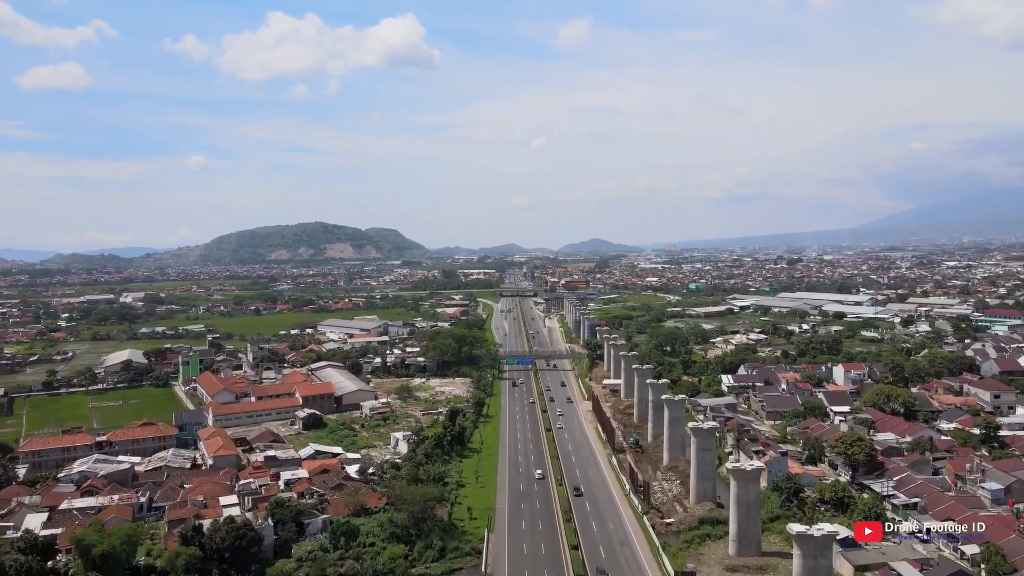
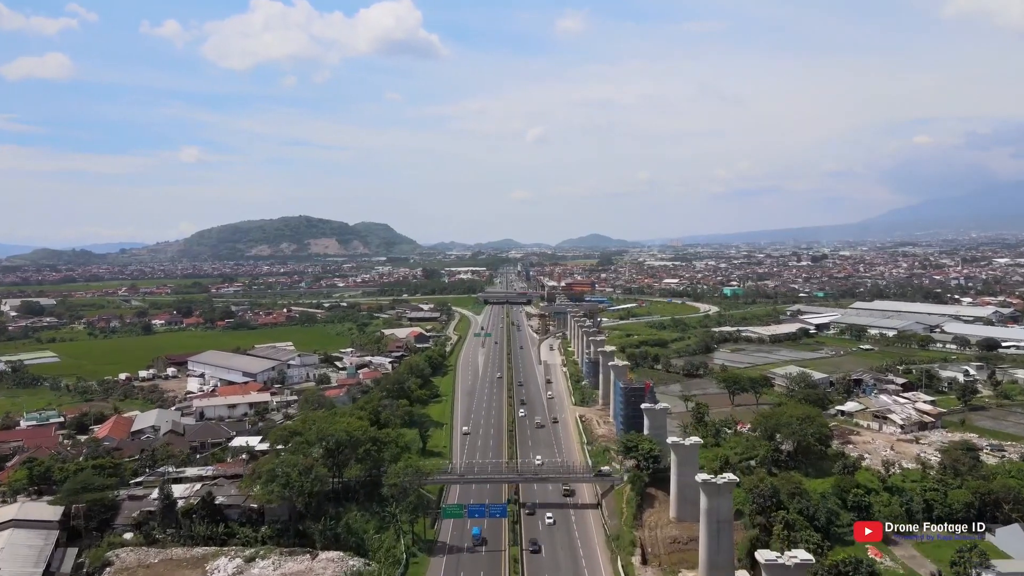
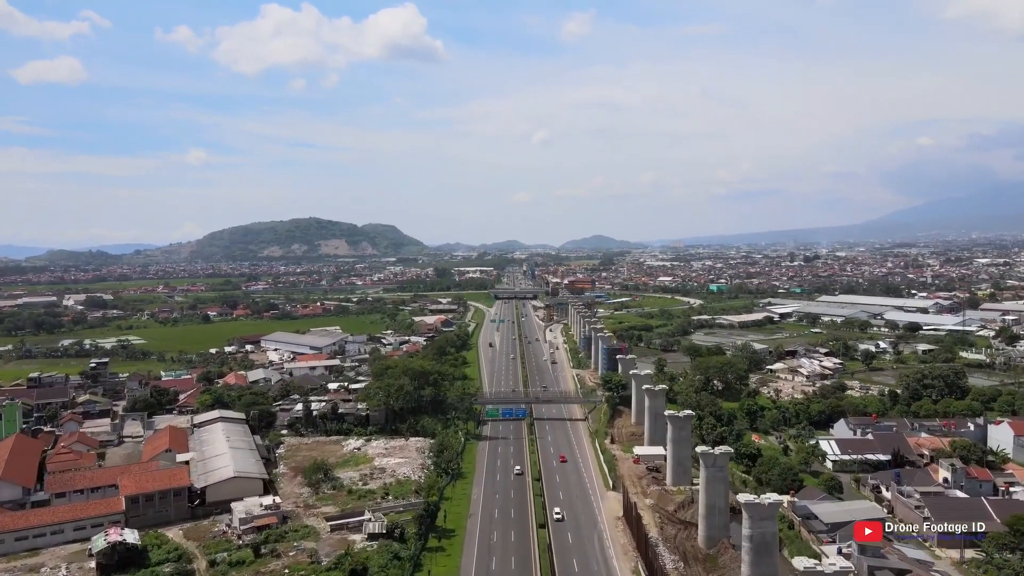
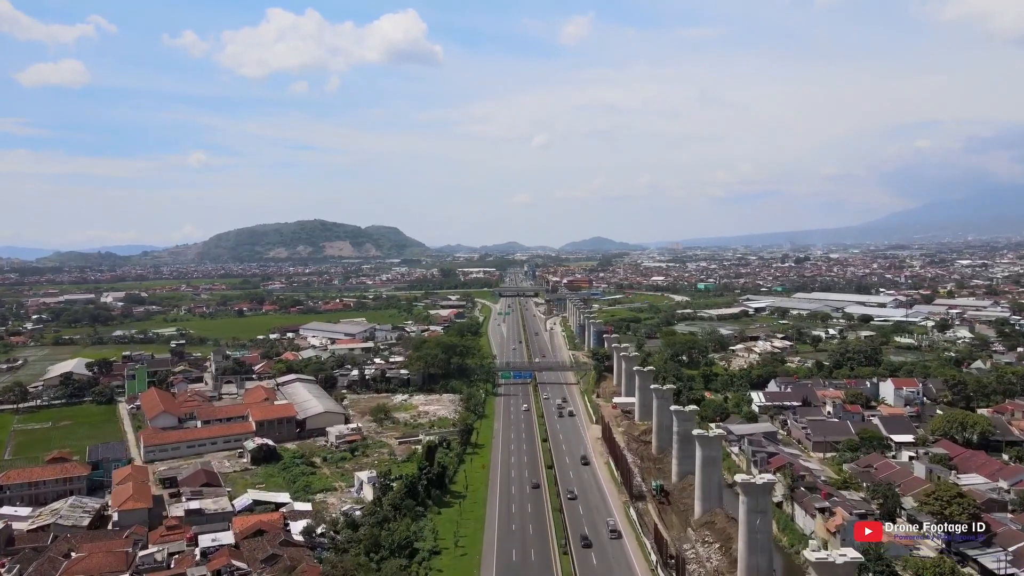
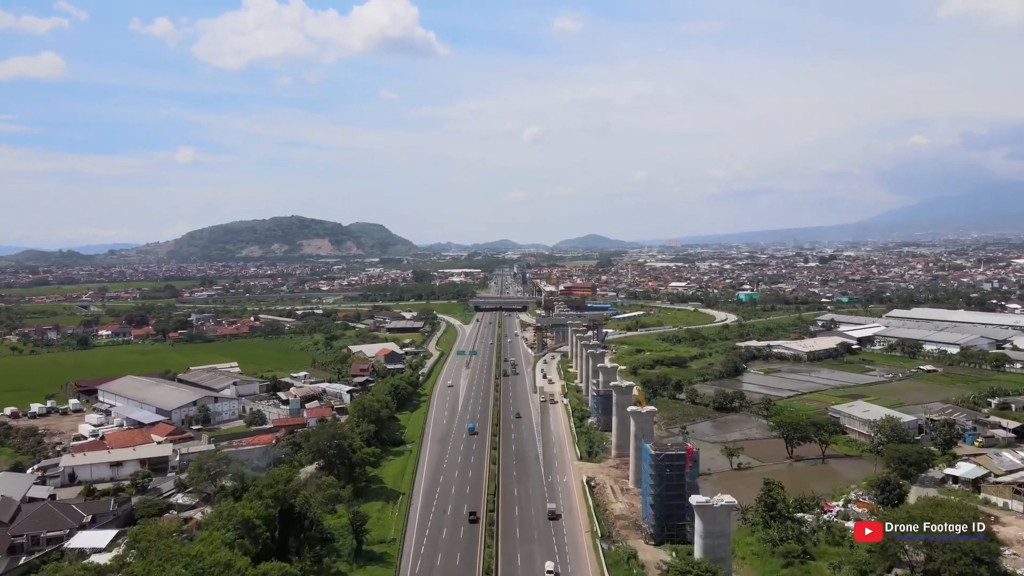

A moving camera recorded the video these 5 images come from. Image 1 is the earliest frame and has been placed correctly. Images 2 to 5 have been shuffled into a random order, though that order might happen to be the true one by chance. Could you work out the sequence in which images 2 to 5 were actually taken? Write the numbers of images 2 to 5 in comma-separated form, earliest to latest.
4, 3, 2, 5
